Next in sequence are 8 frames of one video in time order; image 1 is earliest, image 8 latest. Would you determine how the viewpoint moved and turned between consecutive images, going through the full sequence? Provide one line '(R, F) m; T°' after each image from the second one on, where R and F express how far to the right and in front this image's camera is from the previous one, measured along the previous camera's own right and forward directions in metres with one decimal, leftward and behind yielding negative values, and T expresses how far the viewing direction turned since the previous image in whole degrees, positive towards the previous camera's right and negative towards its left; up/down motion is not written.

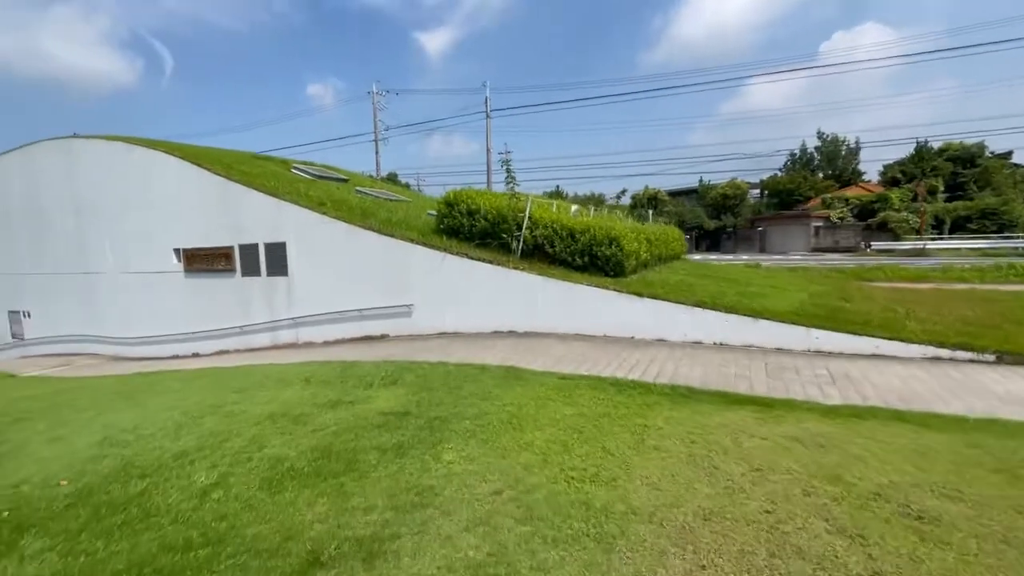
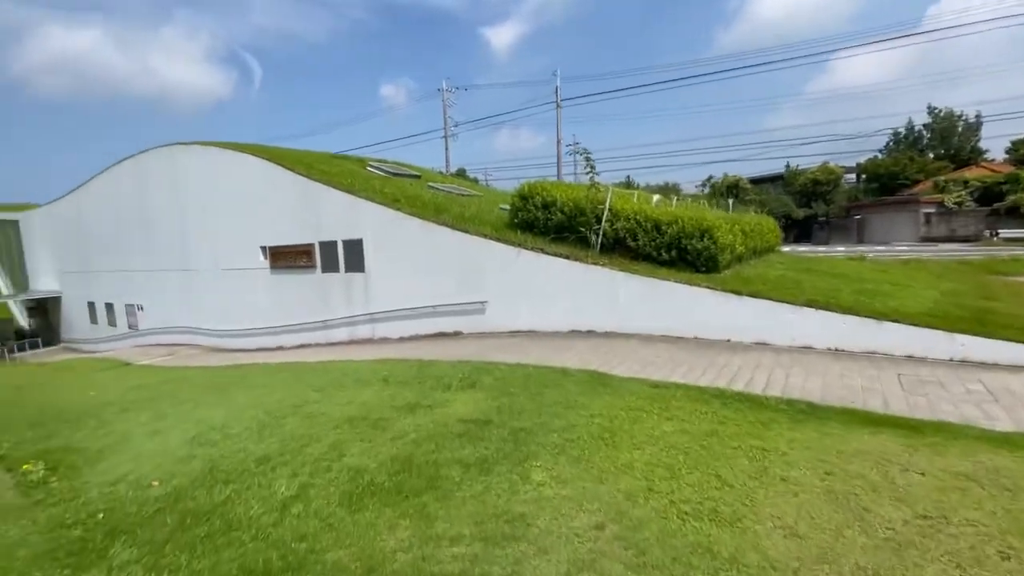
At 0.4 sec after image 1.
(-0.2, +0.4) m; -8°
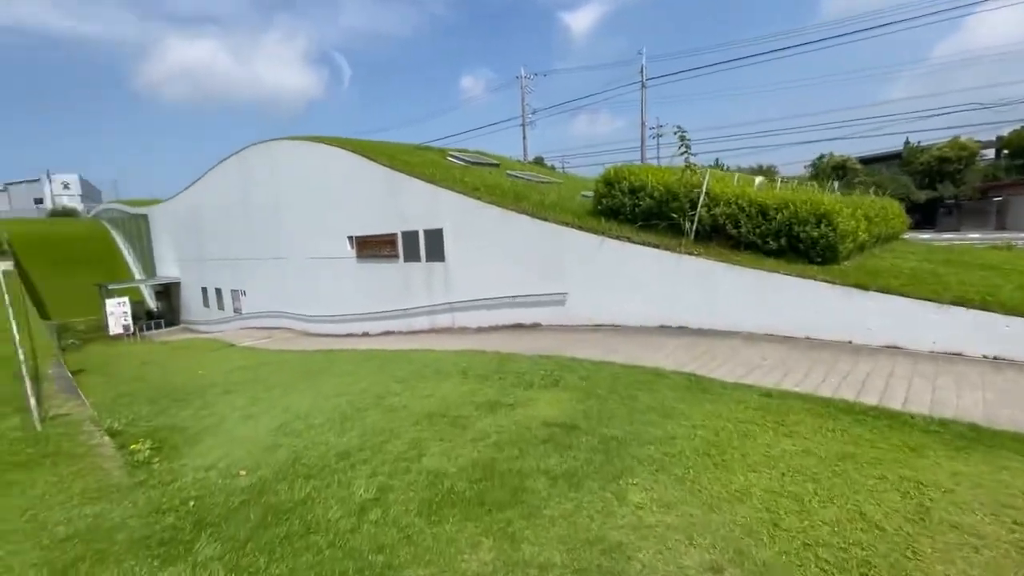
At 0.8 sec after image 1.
(-0.1, +0.4) m; -9°
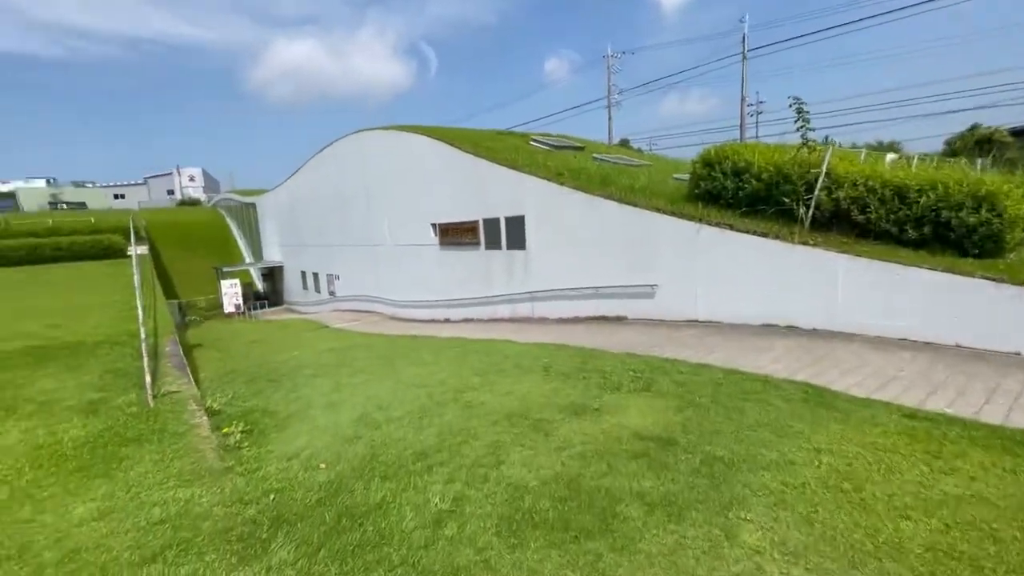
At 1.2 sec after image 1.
(-0.1, +0.4) m; -9°
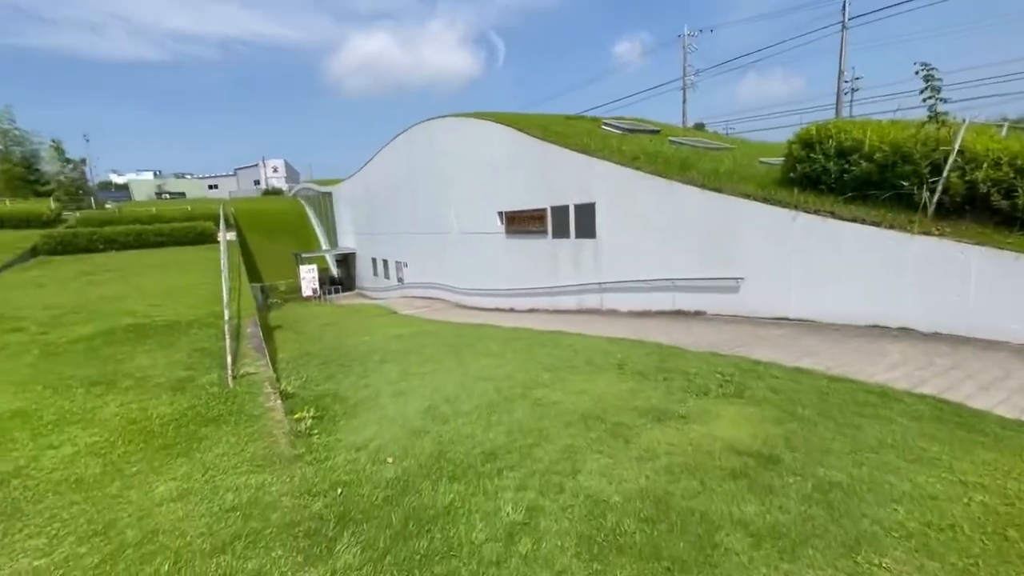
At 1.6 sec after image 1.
(-0.1, +0.3) m; -7°
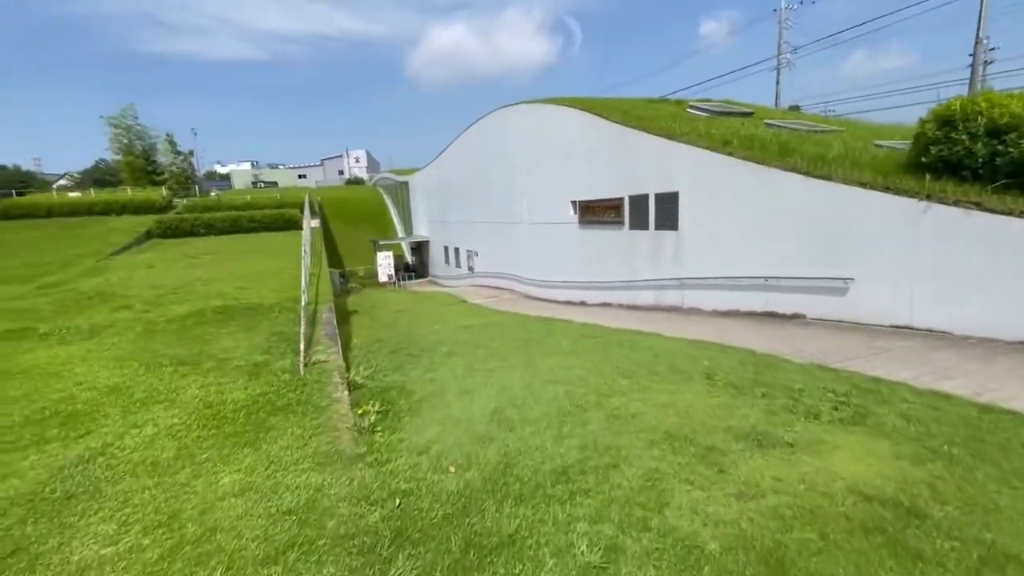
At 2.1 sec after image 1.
(-0.1, +0.4) m; -8°
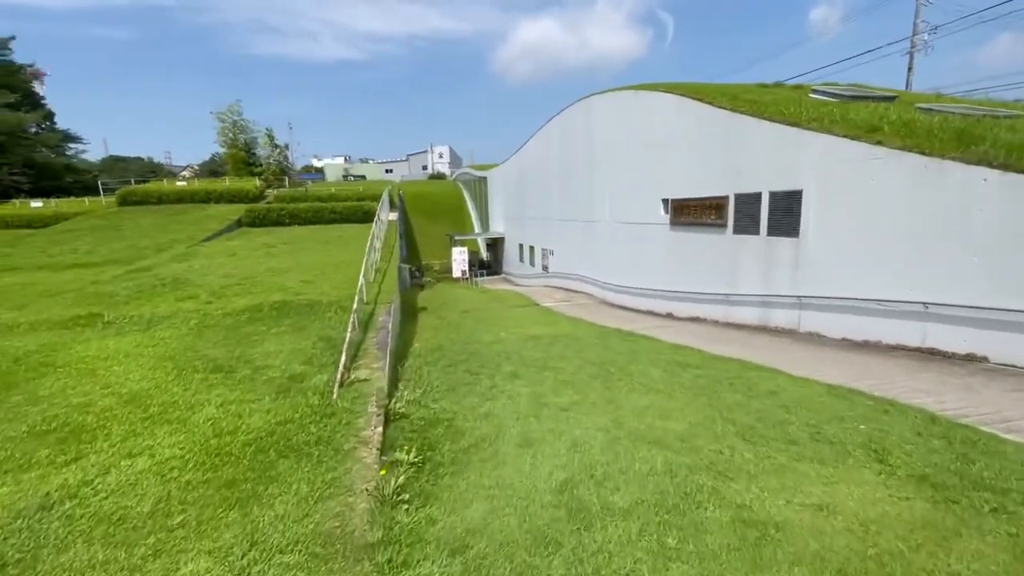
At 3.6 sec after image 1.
(-0.1, +1.2) m; -9°
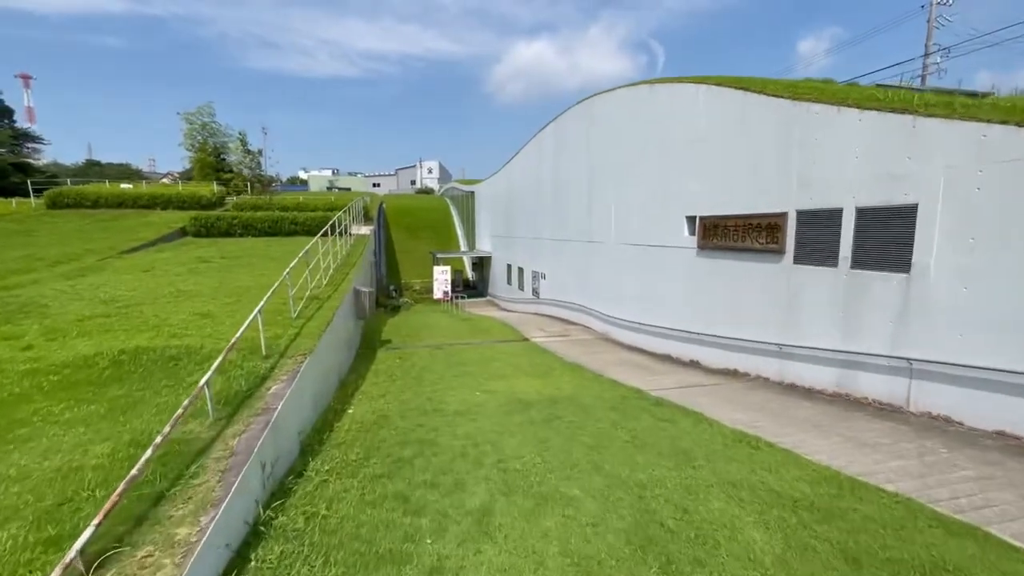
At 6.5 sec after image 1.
(+0.1, +3.0) m; +1°
